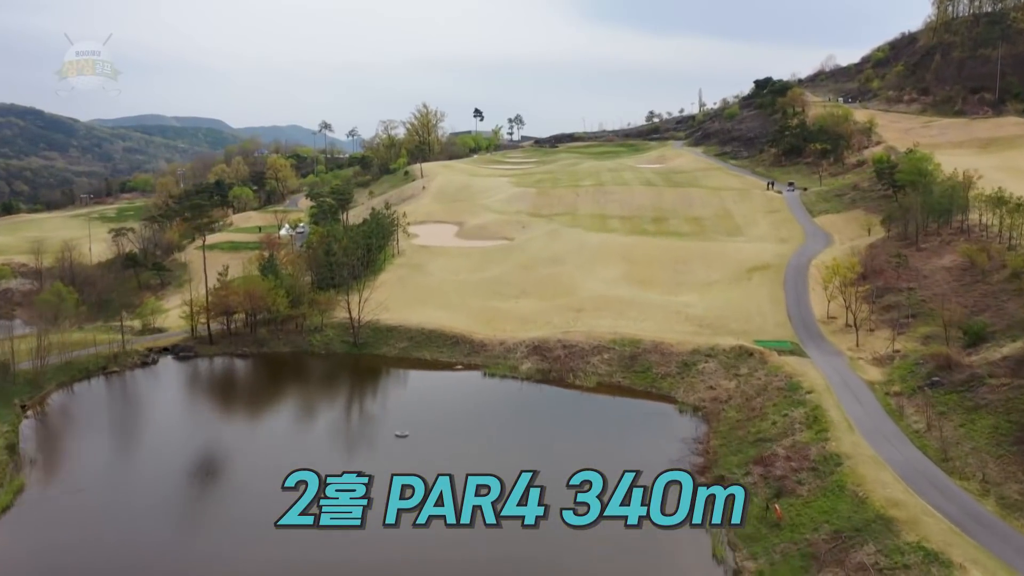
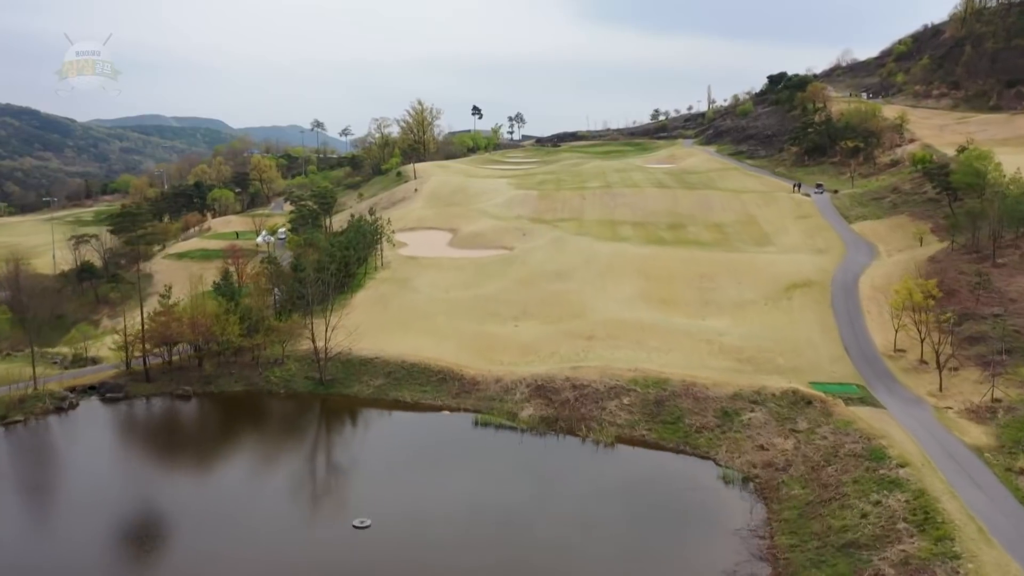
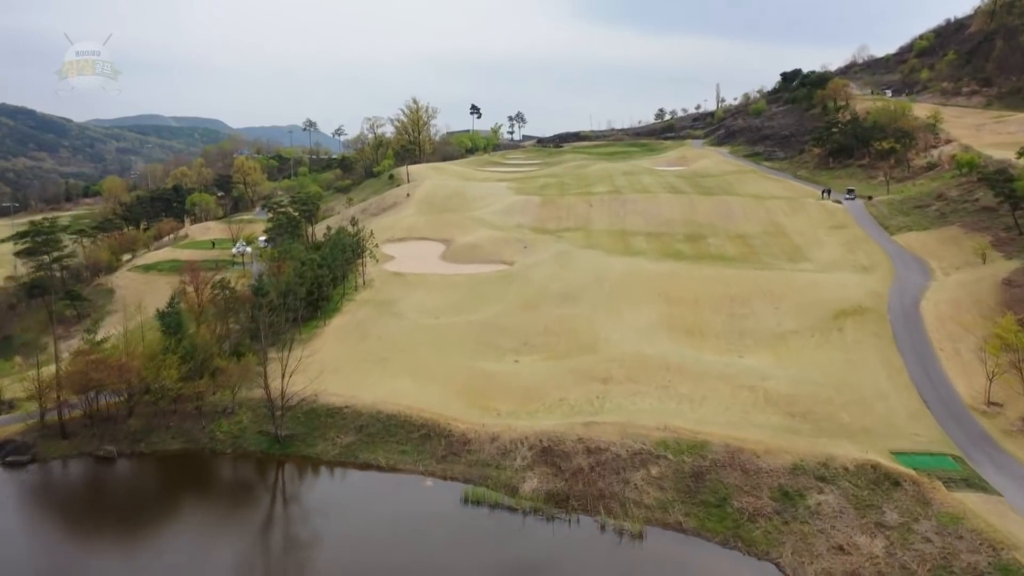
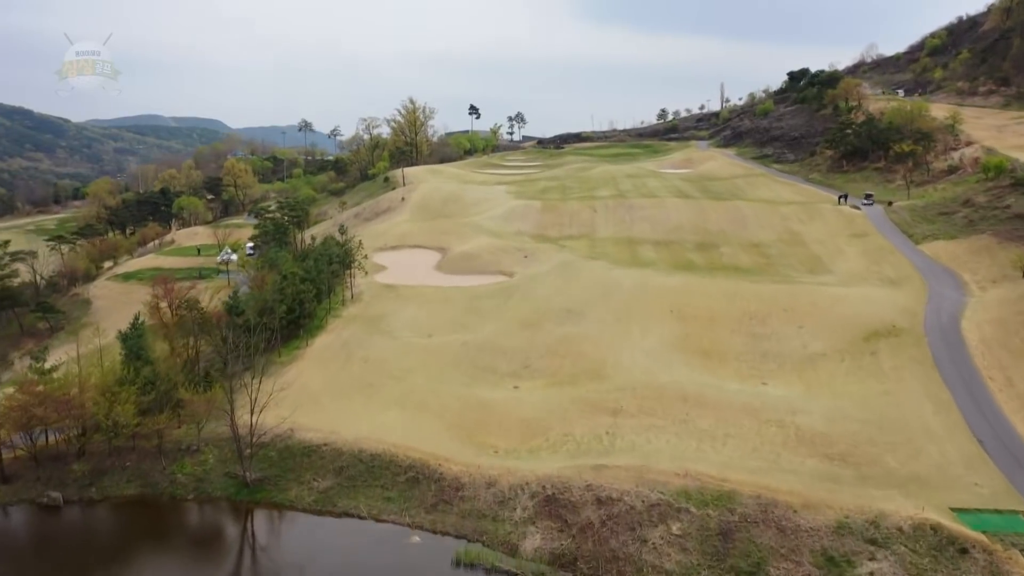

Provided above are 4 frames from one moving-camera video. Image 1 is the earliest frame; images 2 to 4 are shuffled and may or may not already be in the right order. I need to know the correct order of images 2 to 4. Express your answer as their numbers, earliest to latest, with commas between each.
2, 3, 4
